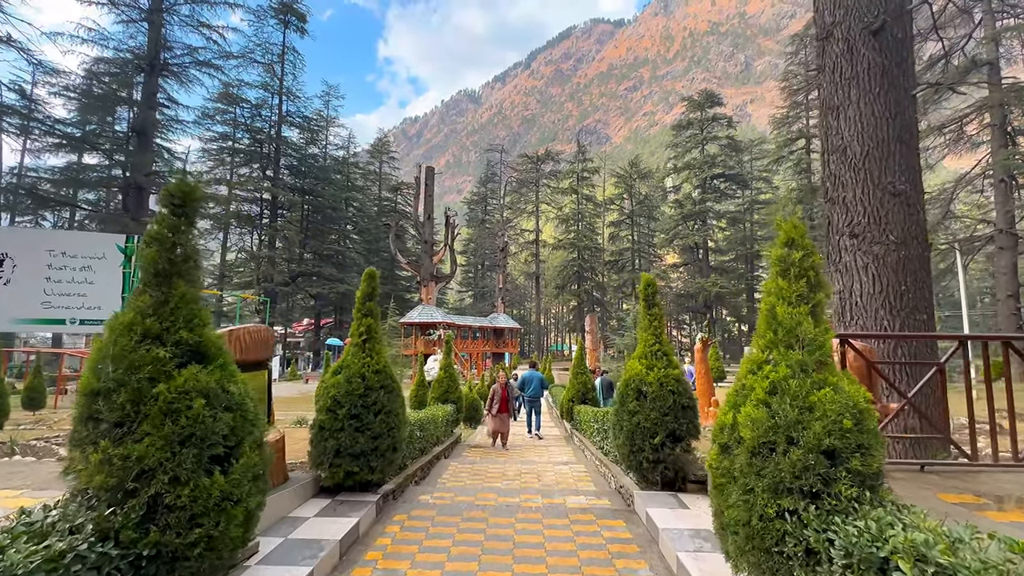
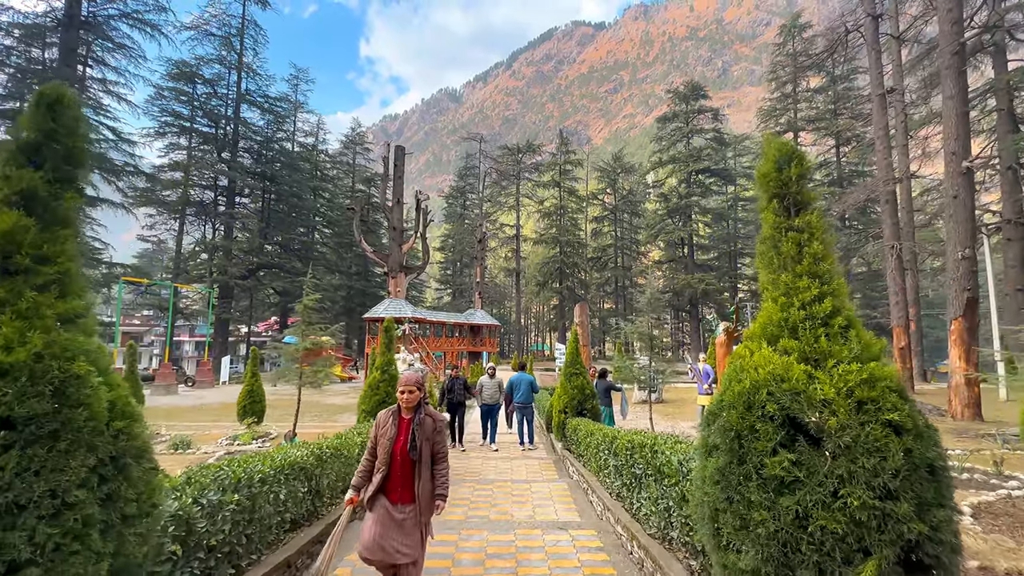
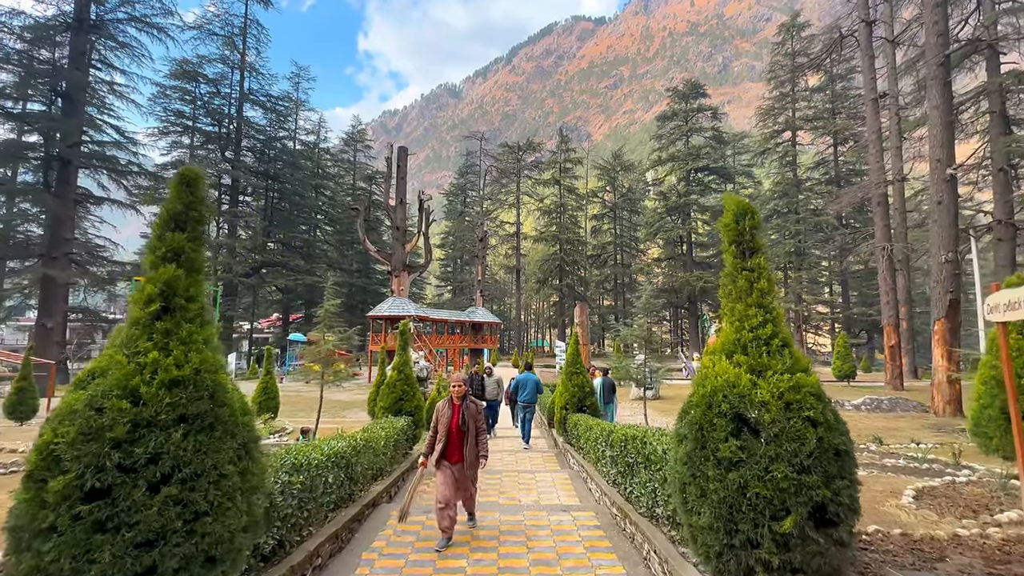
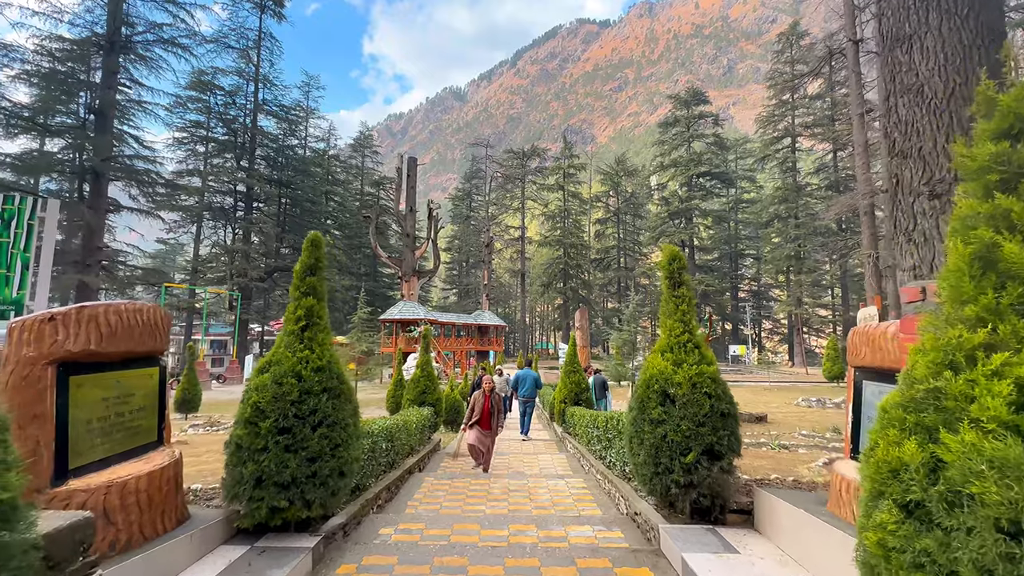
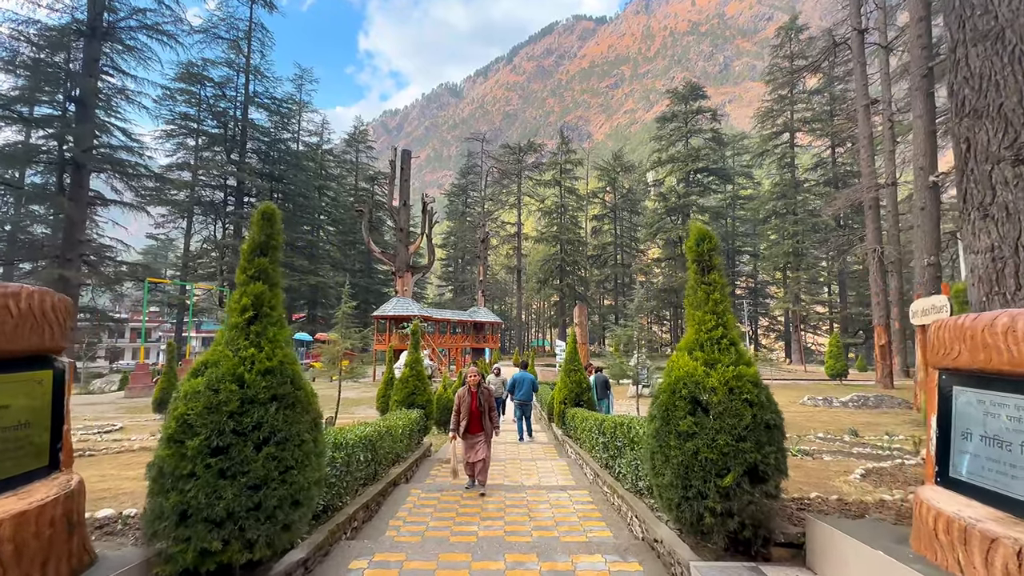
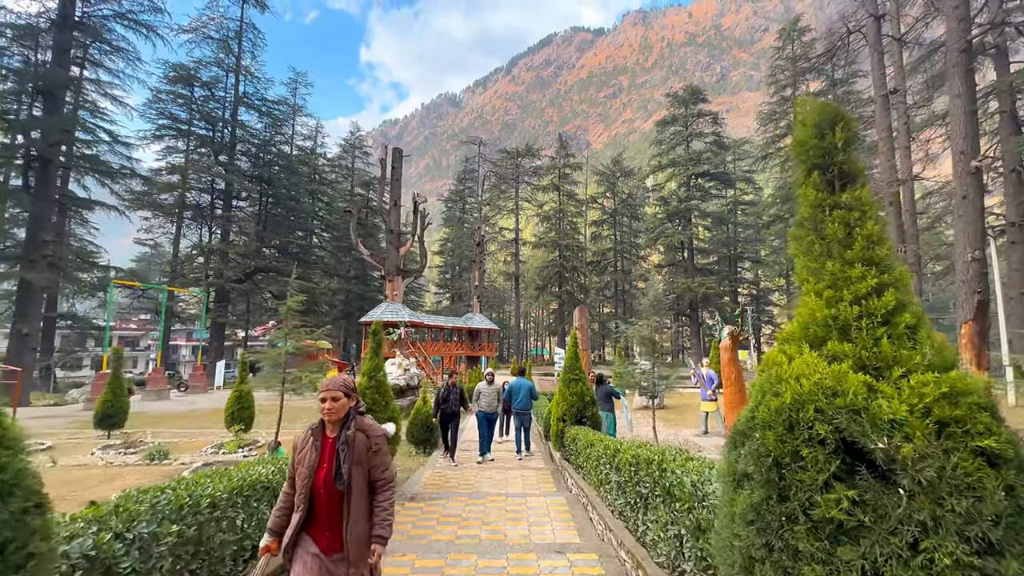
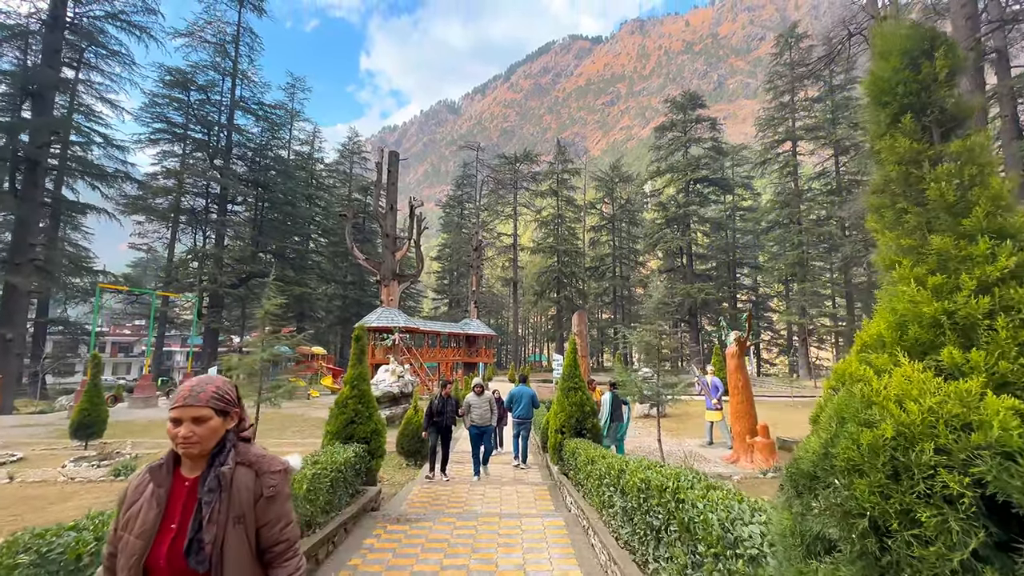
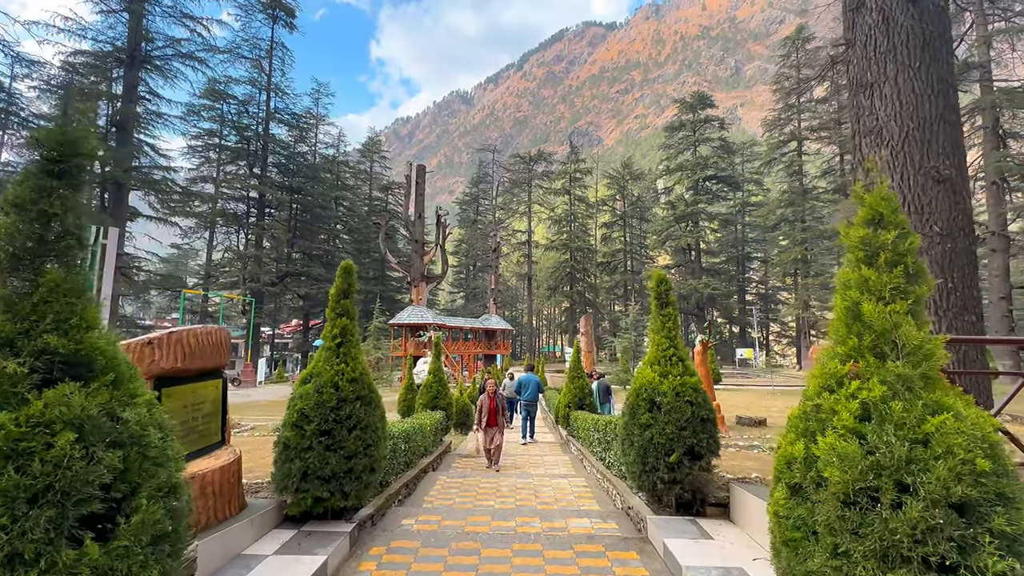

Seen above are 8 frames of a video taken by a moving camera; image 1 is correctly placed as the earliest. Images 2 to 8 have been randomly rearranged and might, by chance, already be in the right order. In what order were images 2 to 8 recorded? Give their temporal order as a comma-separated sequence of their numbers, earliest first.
8, 4, 5, 3, 2, 6, 7
